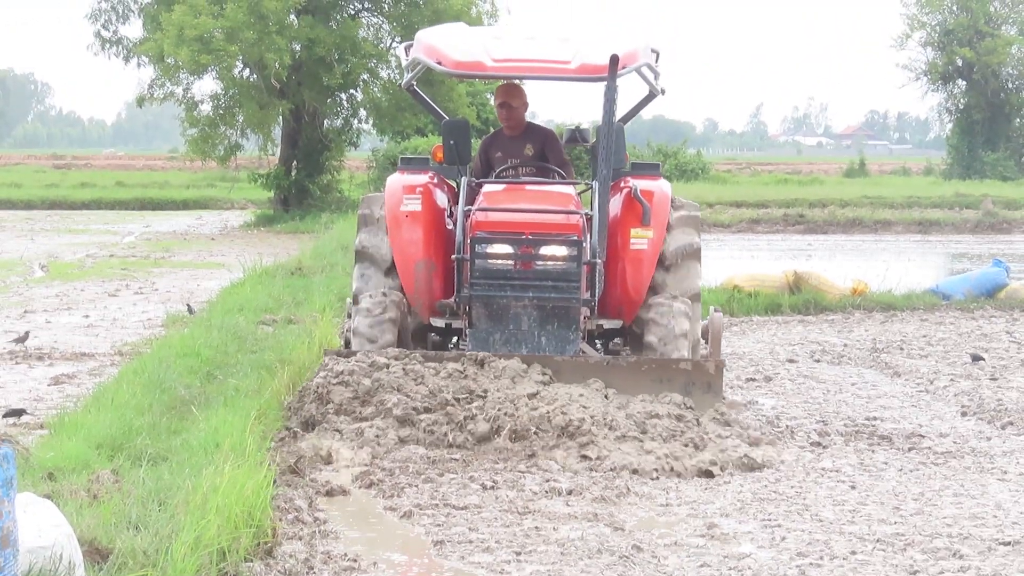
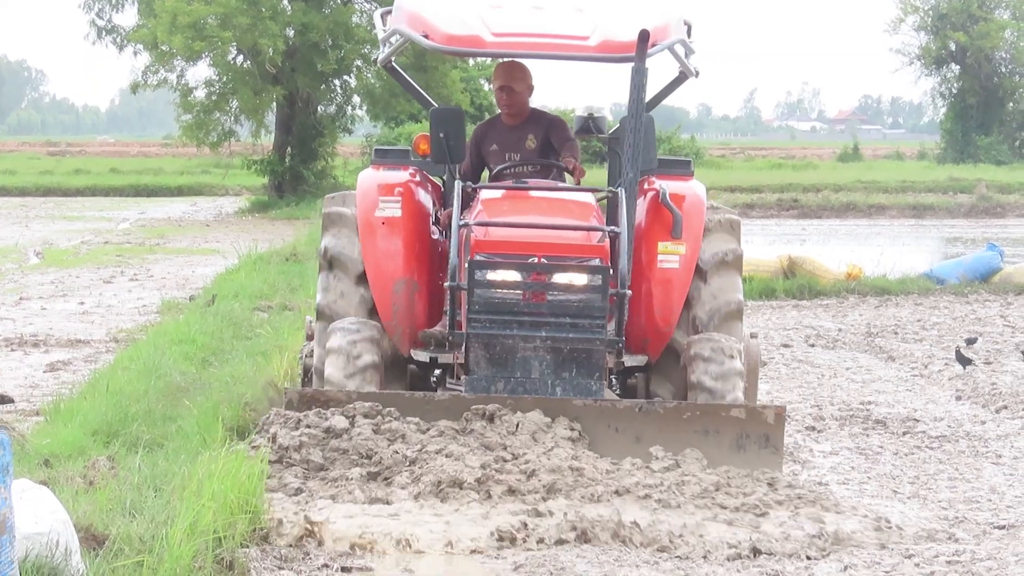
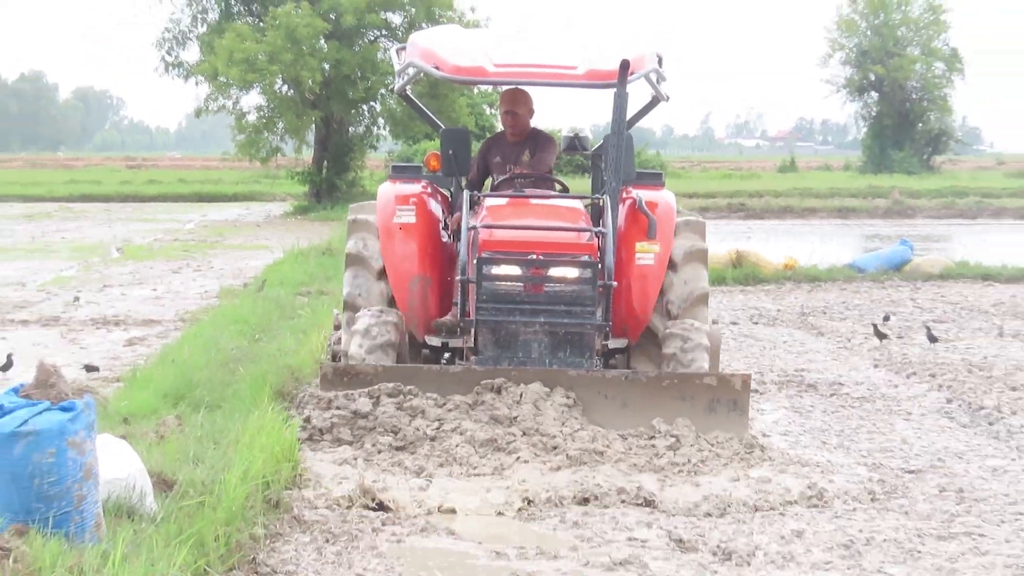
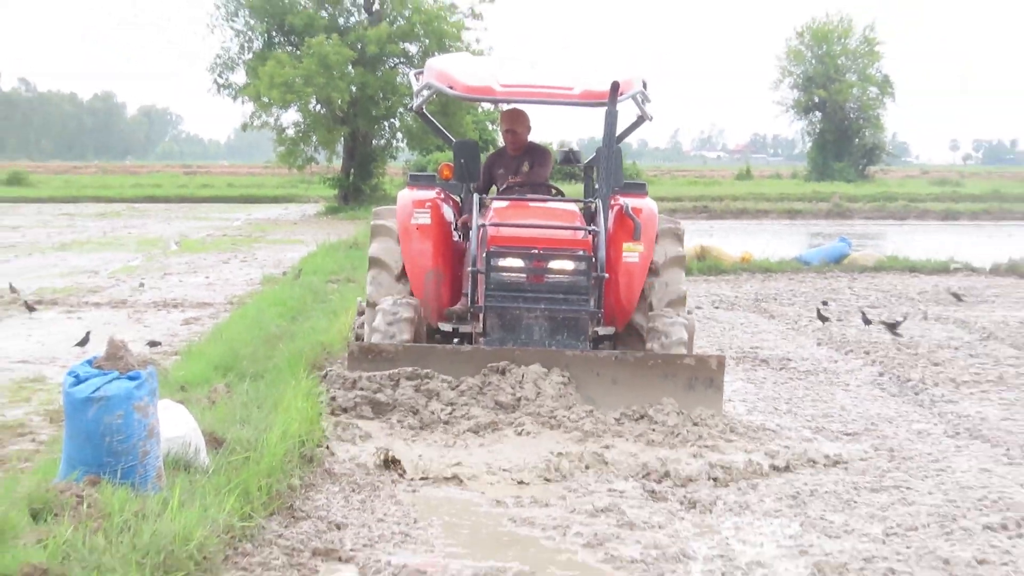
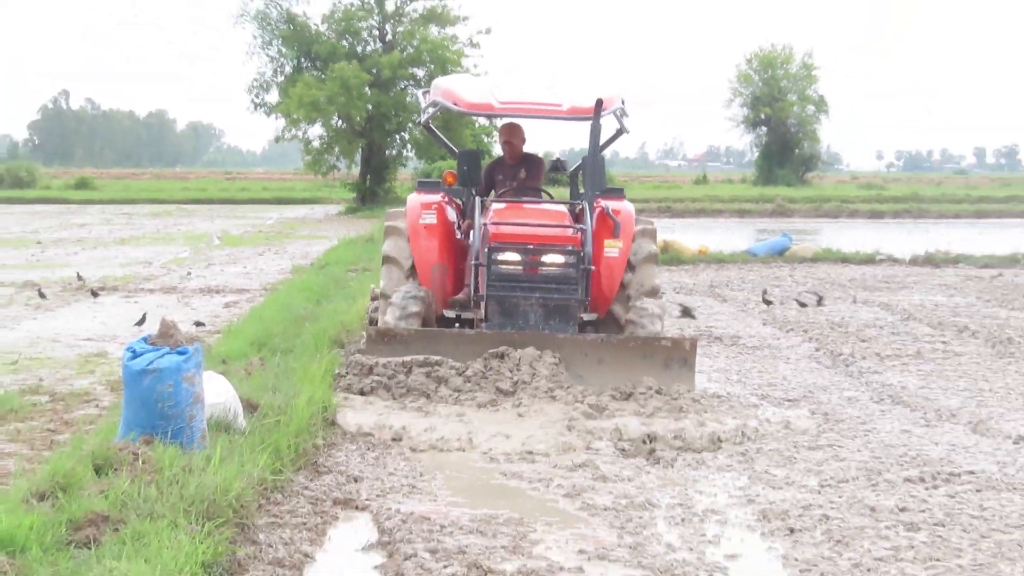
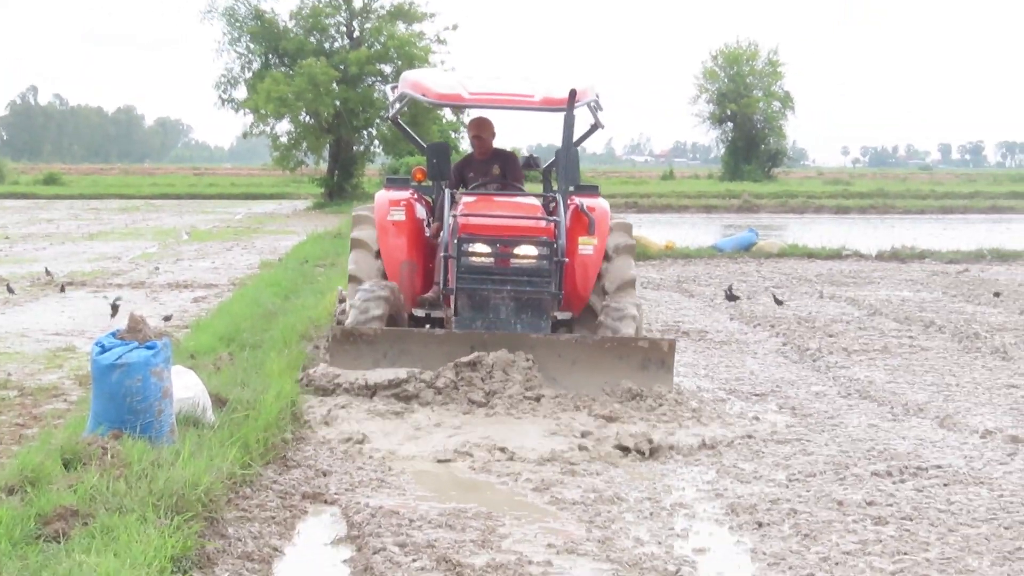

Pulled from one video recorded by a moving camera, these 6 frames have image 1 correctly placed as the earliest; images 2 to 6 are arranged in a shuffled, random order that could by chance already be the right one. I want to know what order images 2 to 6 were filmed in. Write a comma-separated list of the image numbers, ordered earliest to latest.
2, 3, 4, 5, 6
